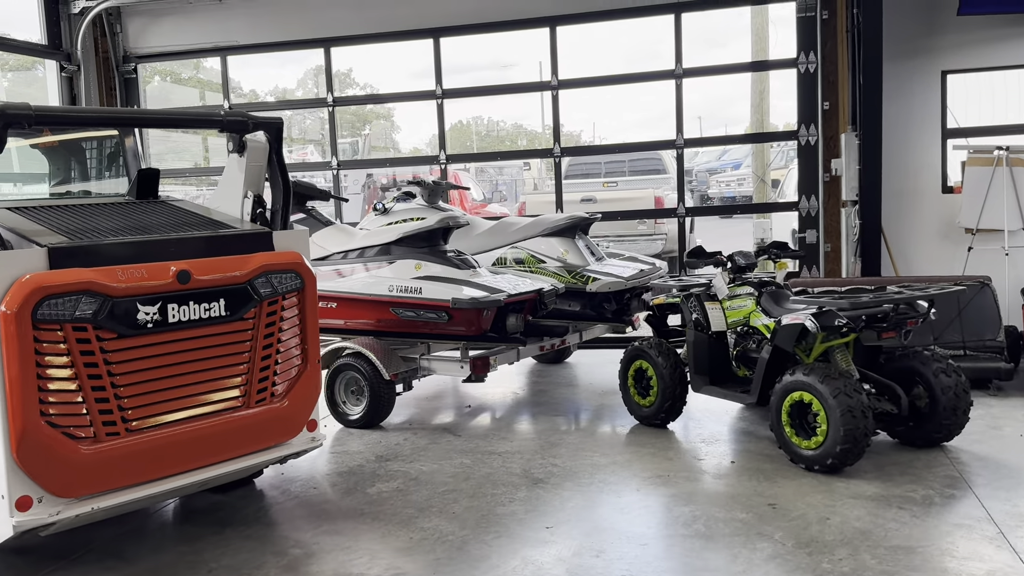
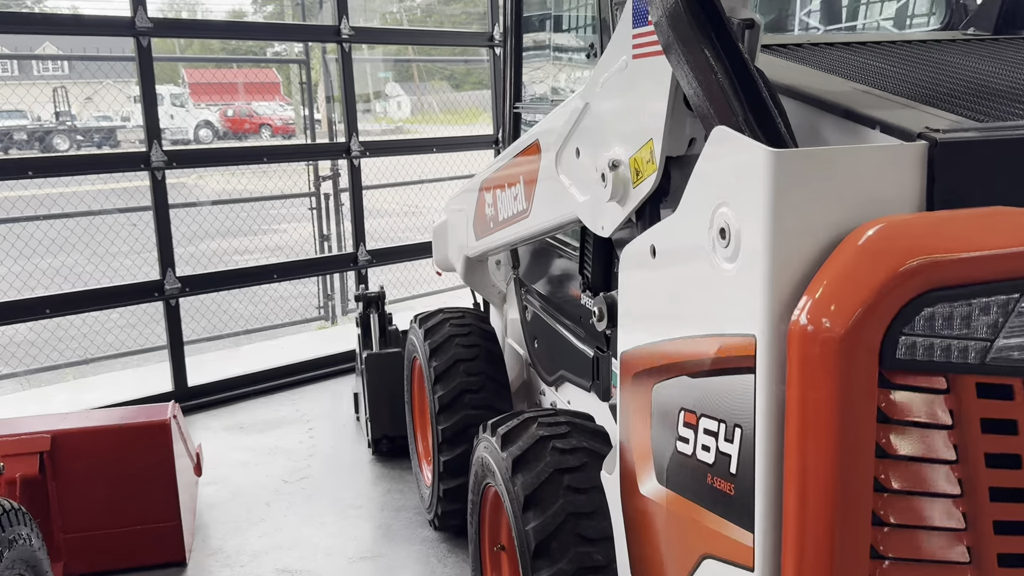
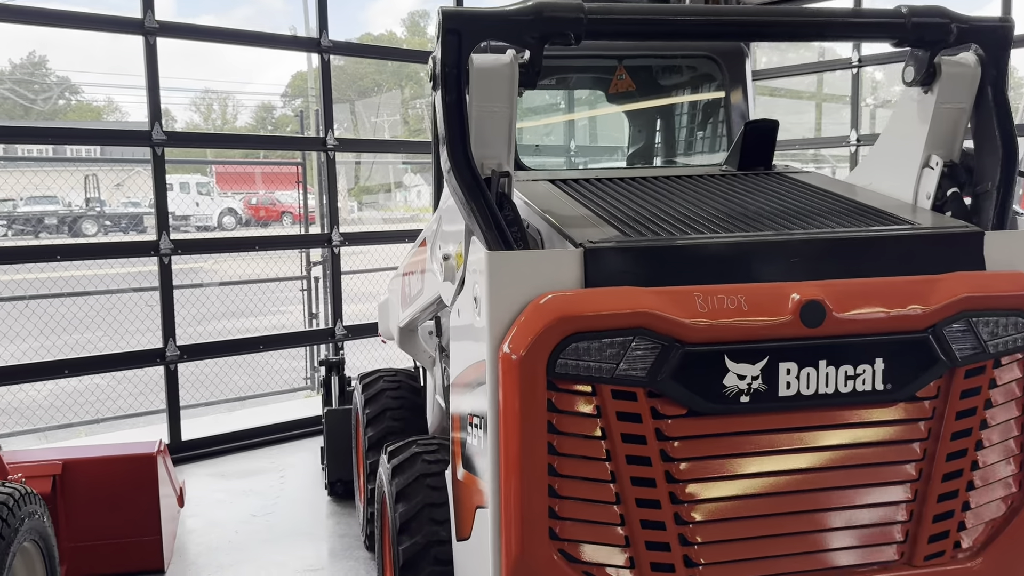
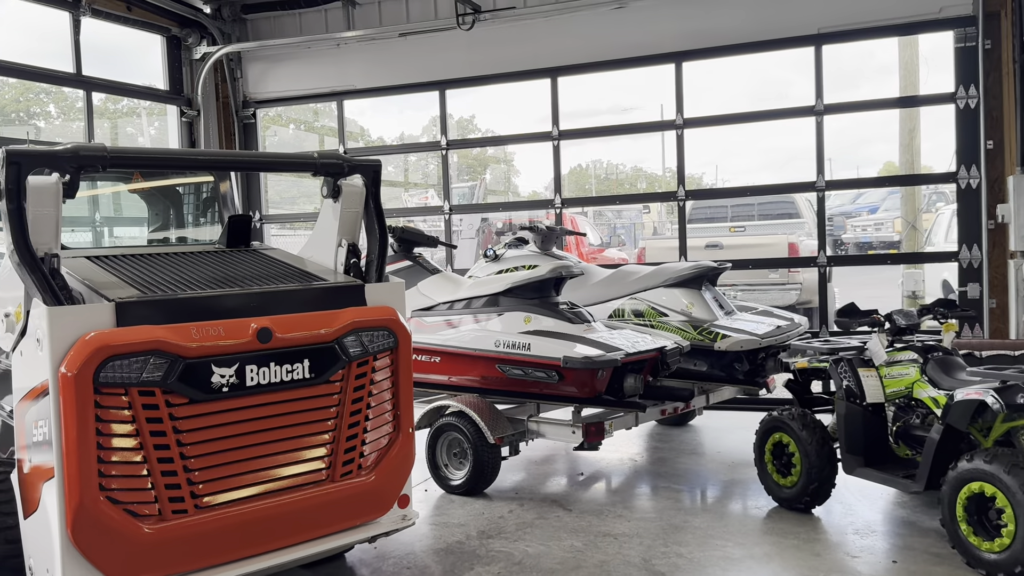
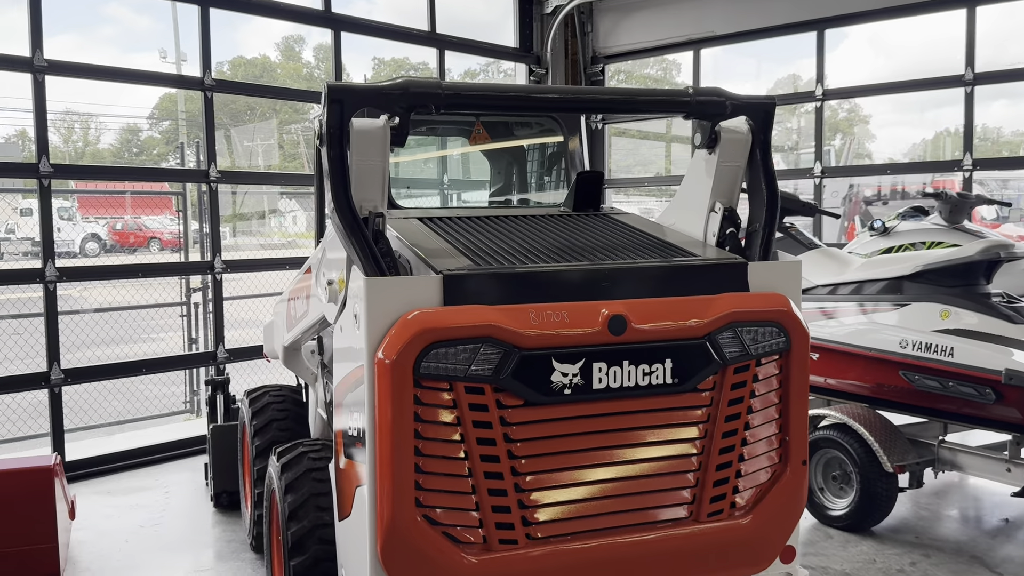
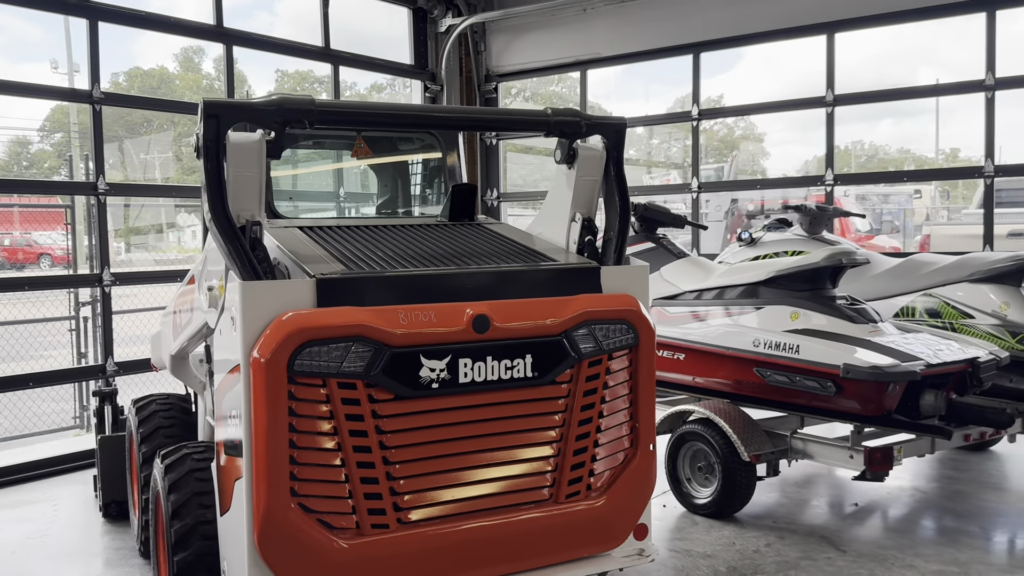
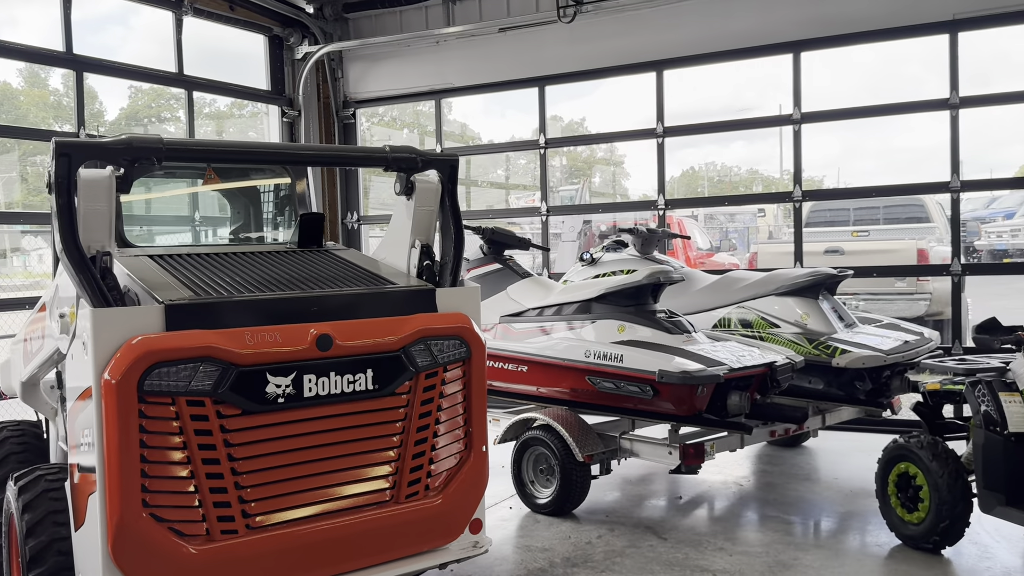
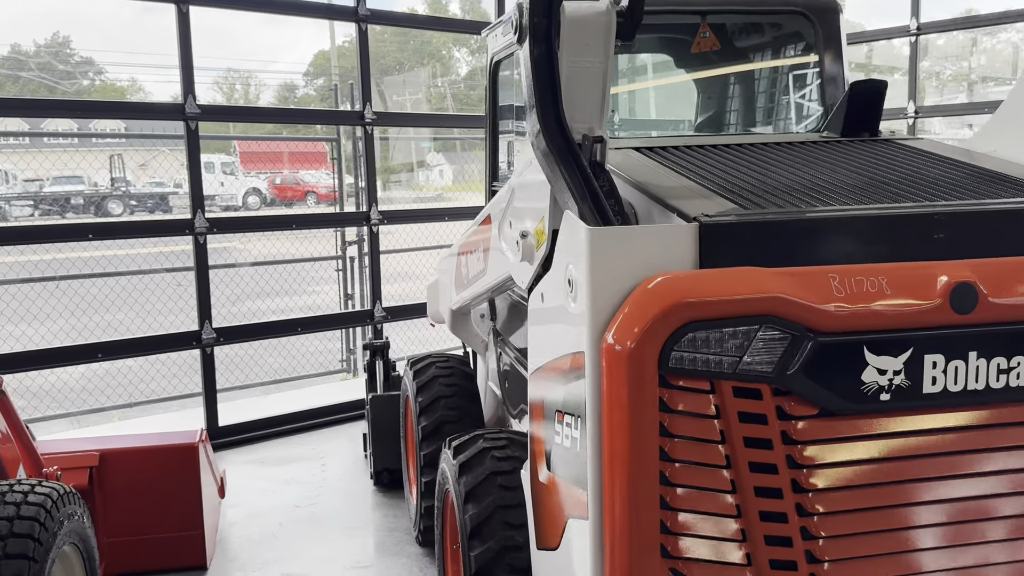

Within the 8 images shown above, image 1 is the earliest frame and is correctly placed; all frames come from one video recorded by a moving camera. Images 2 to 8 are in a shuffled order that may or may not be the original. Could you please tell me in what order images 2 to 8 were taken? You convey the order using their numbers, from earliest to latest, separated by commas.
4, 7, 6, 5, 3, 8, 2
